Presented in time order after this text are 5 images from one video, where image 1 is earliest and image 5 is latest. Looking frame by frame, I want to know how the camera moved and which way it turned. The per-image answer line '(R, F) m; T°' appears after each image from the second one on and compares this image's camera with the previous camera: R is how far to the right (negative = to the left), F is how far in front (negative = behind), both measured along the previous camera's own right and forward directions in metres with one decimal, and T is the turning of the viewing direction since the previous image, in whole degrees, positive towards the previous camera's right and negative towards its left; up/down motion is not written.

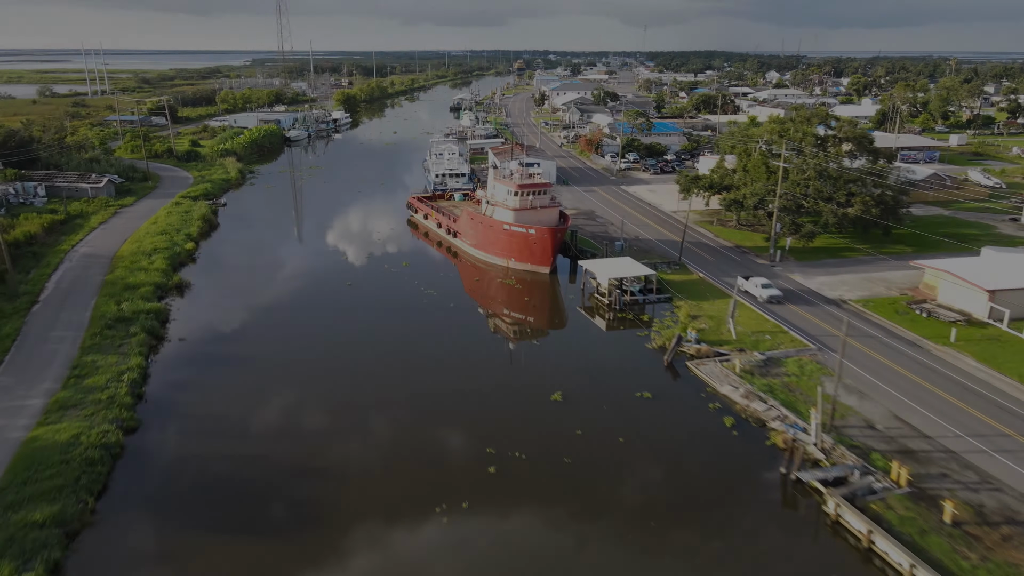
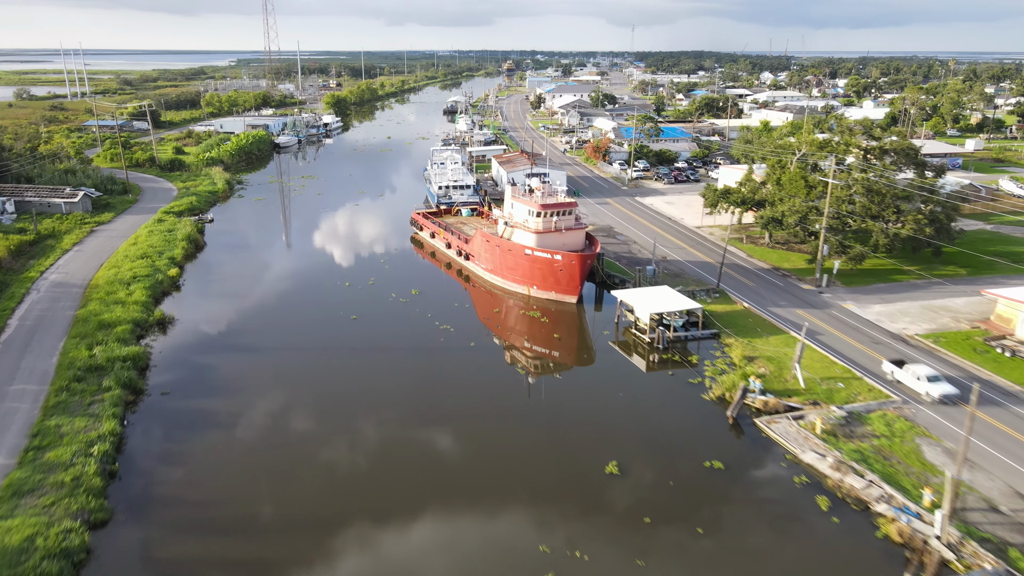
(-1.0, +2.3) m; +1°
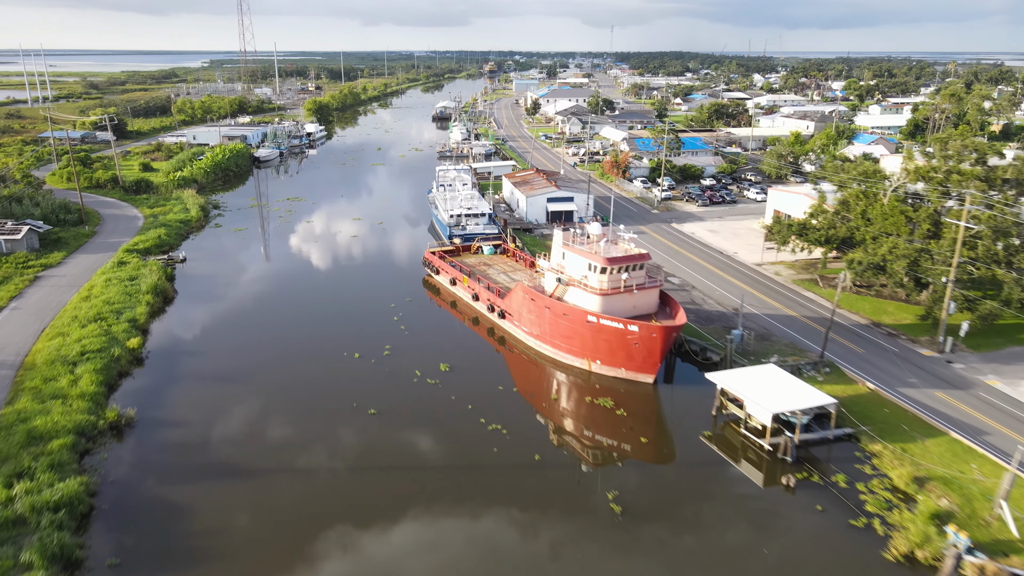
(-1.9, +4.3) m; +2°
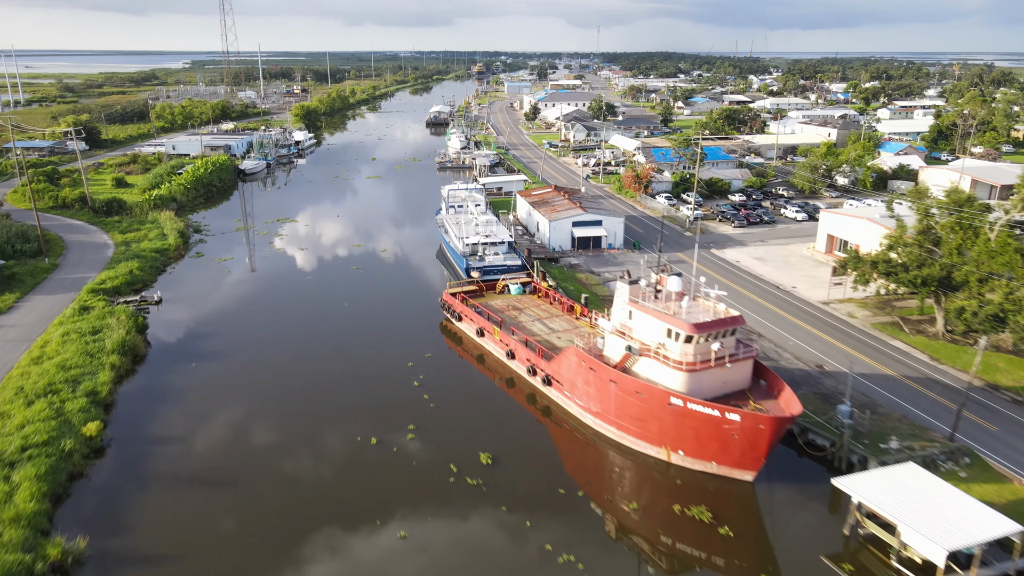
(-1.4, +3.4) m; +1°
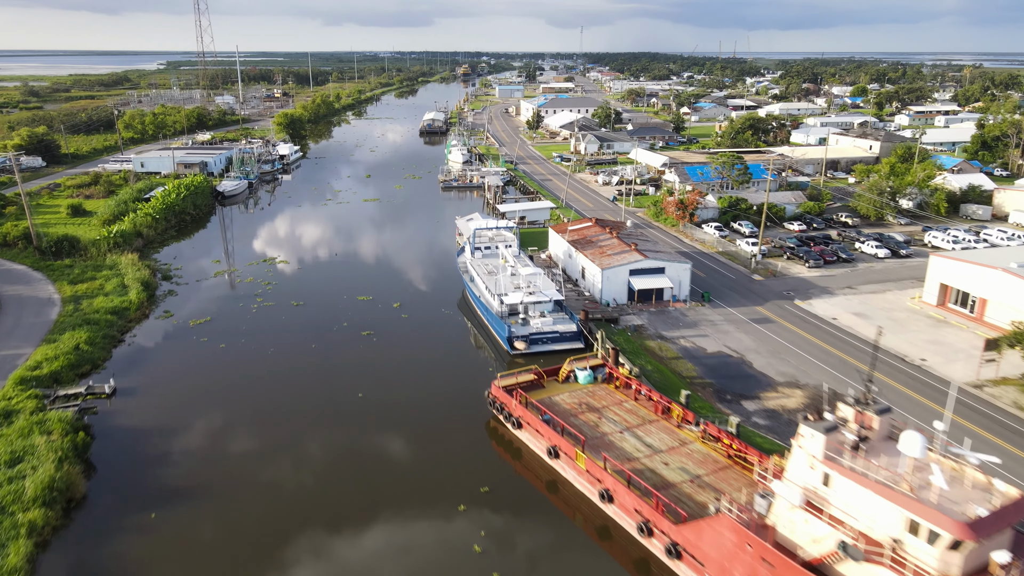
(-2.0, +5.0) m; +2°
